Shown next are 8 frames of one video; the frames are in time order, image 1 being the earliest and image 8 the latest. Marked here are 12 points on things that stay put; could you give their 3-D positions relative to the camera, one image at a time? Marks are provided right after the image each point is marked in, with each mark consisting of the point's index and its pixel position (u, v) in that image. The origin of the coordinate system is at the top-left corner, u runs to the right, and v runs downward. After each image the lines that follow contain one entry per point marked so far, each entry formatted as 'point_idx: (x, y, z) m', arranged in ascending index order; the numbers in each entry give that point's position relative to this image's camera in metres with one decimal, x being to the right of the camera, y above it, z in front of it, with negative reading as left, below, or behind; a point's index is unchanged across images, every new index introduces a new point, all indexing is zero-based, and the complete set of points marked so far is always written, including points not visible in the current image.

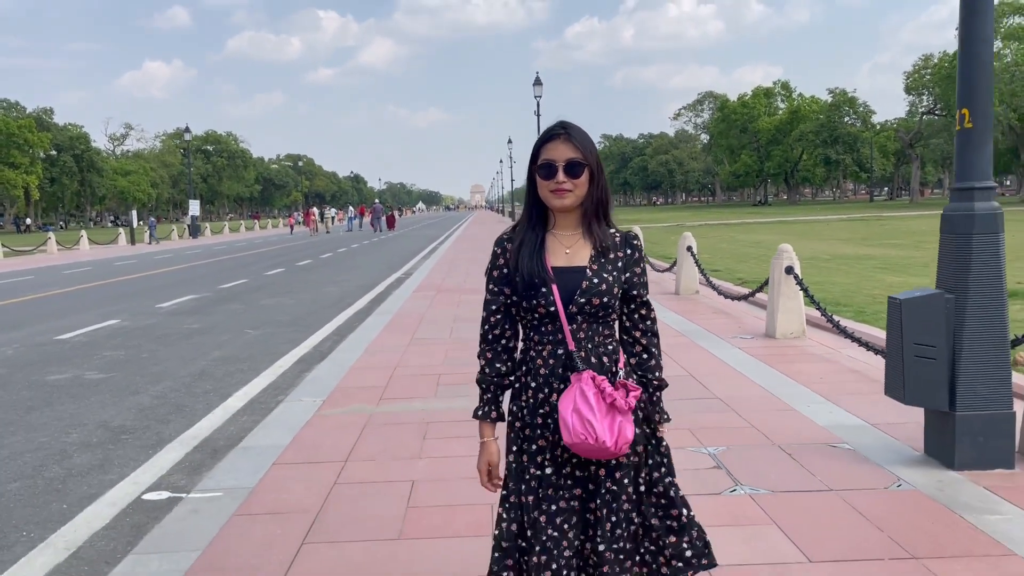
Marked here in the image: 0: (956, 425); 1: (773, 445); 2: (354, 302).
0: (+2.4, -0.7, +4.7) m
1: (+1.6, -1.0, +5.3) m
2: (-2.6, -0.2, +13.9) m
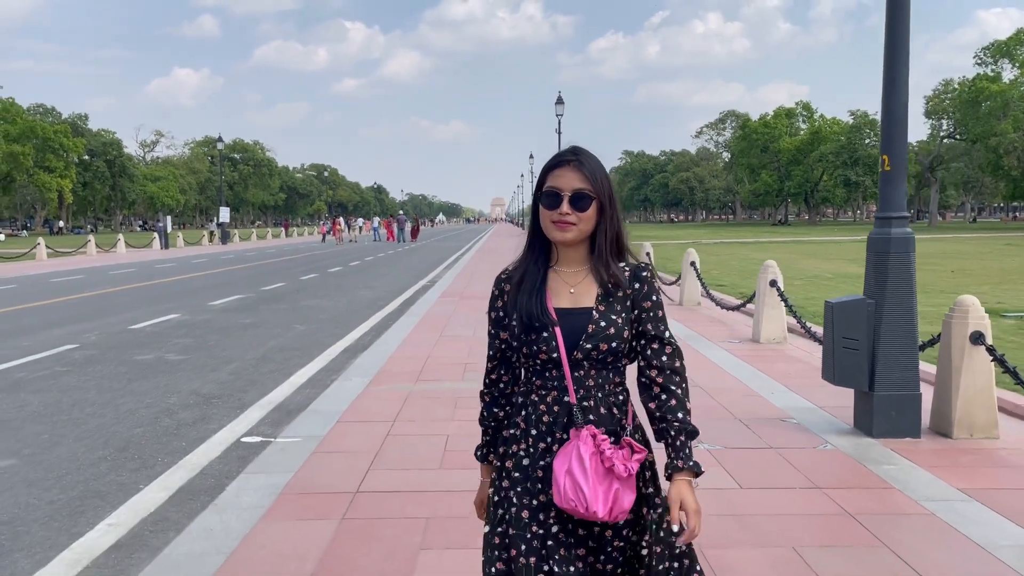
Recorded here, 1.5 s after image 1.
0: (+2.5, -0.8, +6.0) m
1: (+1.7, -1.0, +6.6) m
2: (-2.3, -0.3, +15.3) m
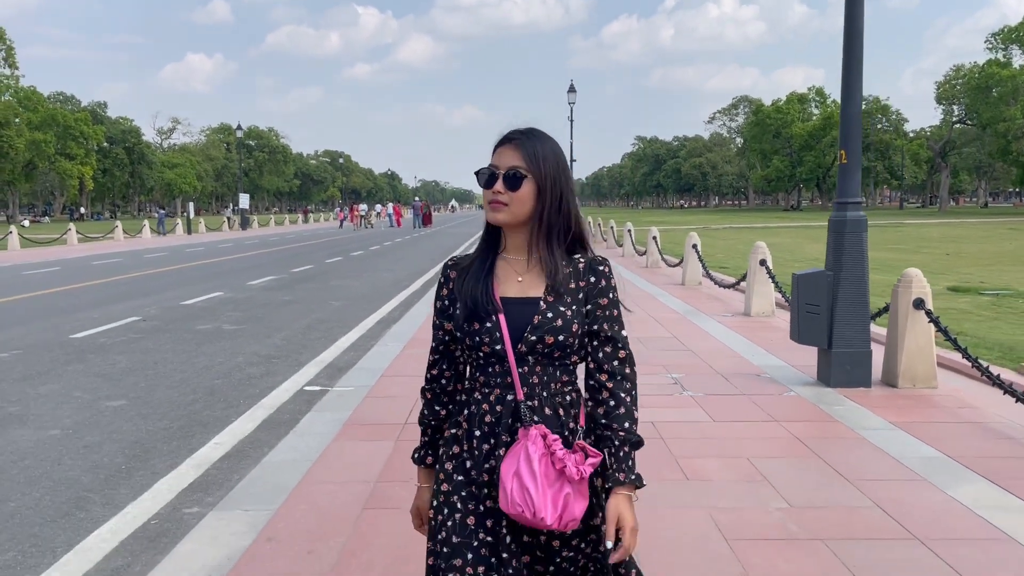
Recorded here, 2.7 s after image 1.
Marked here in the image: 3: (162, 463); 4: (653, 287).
0: (+2.7, -0.6, +7.1) m
1: (+1.8, -0.8, +7.7) m
2: (-2.0, +0.1, +16.6) m
3: (-2.1, -1.1, +5.2) m
4: (+2.7, 0.0, +15.8) m
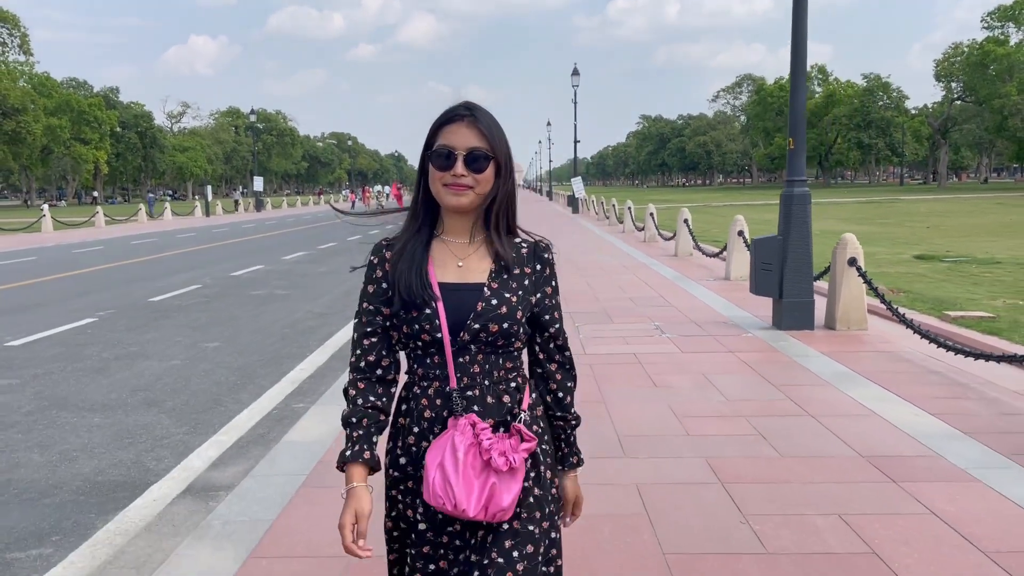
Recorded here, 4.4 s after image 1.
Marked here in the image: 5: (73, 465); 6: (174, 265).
0: (+2.8, -0.2, +8.8) m
1: (+2.0, -0.4, +9.5) m
2: (-1.8, +0.6, +18.3) m
3: (-2.0, -0.8, +7.0) m
4: (+2.9, +0.6, +17.5) m
5: (-2.5, -1.0, +4.9) m
6: (-6.8, +0.5, +17.2) m
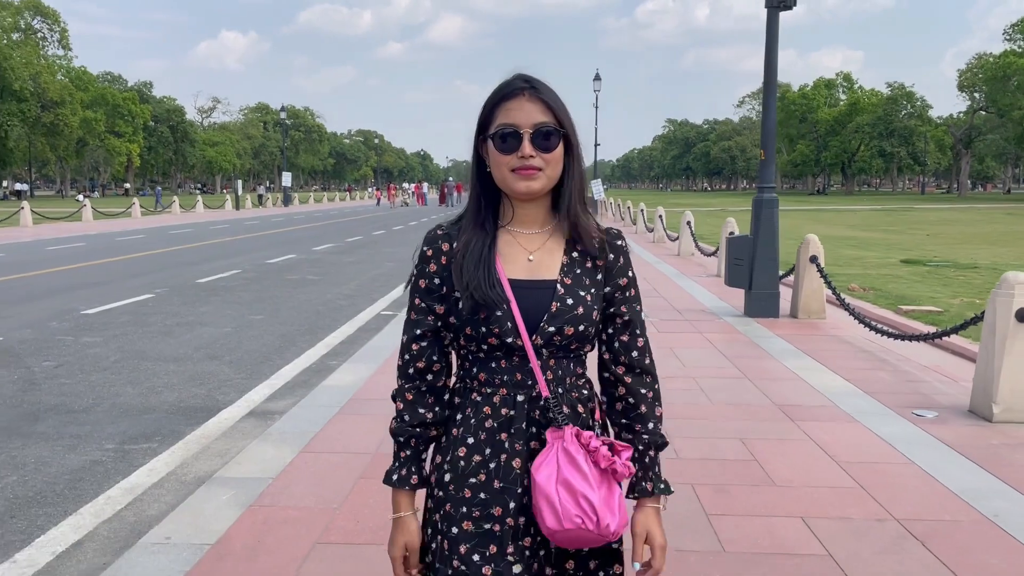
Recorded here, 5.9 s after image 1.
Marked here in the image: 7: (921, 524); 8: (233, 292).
0: (+2.8, -0.1, +10.1) m
1: (+2.0, -0.3, +10.7) m
2: (-1.5, +0.8, +19.7) m
3: (-2.0, -0.5, +8.4) m
4: (+3.2, +0.7, +18.8) m
5: (-2.6, -0.8, +6.4) m
6: (-6.5, +0.8, +18.7) m
7: (+1.9, -1.1, +3.9) m
8: (-3.9, -0.1, +11.8) m
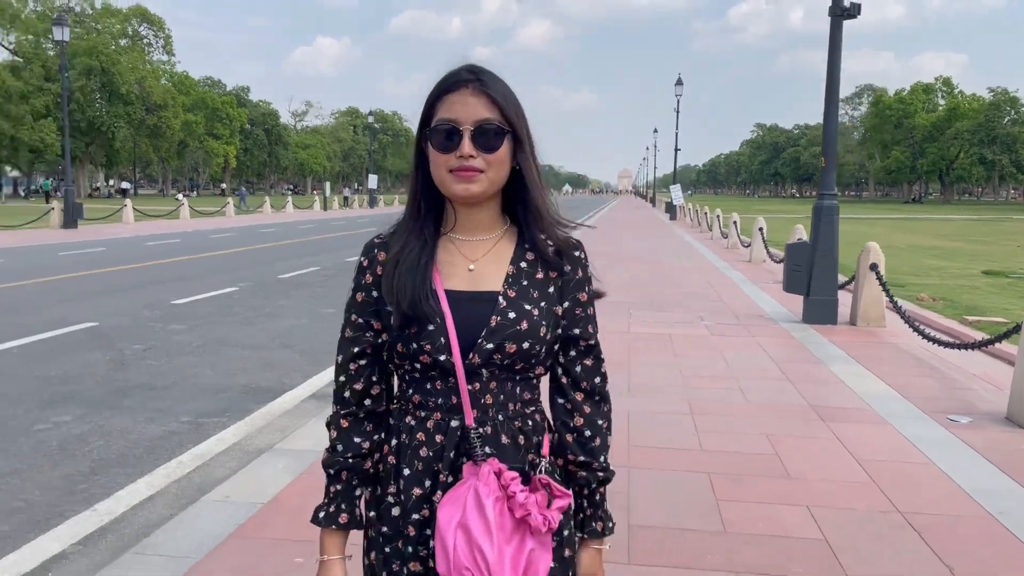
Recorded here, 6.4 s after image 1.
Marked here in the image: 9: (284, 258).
0: (+3.5, -0.2, +10.2) m
1: (+2.8, -0.3, +10.9) m
2: (+0.2, +0.8, +20.1) m
3: (-1.5, -0.5, +8.9) m
4: (+4.7, +0.5, +18.8) m
5: (-2.3, -0.7, +6.9) m
6: (-4.9, +0.9, +19.6) m
7: (+2.0, -1.1, +4.1) m
8: (-3.0, 0.0, +12.5) m
9: (-4.8, +0.6, +17.4) m
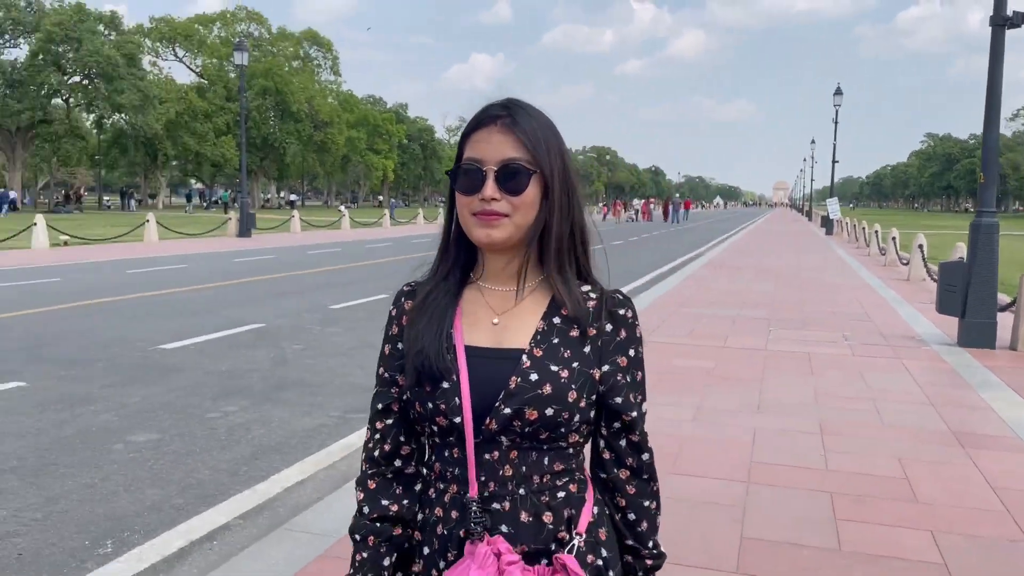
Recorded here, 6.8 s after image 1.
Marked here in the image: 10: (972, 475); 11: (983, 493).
0: (+5.1, -0.4, +9.7) m
1: (+4.5, -0.6, +10.5) m
2: (+3.5, +0.5, +20.0) m
3: (0.0, -0.6, +9.2) m
4: (+7.8, +0.1, +18.0) m
5: (-1.2, -0.8, +7.5) m
6: (-1.6, +0.6, +20.4) m
7: (+2.5, -1.2, +3.9) m
8: (-0.9, -0.1, +13.0) m
9: (-1.8, +0.4, +18.2) m
10: (+2.7, -1.1, +5.0) m
11: (+2.6, -1.1, +4.7) m
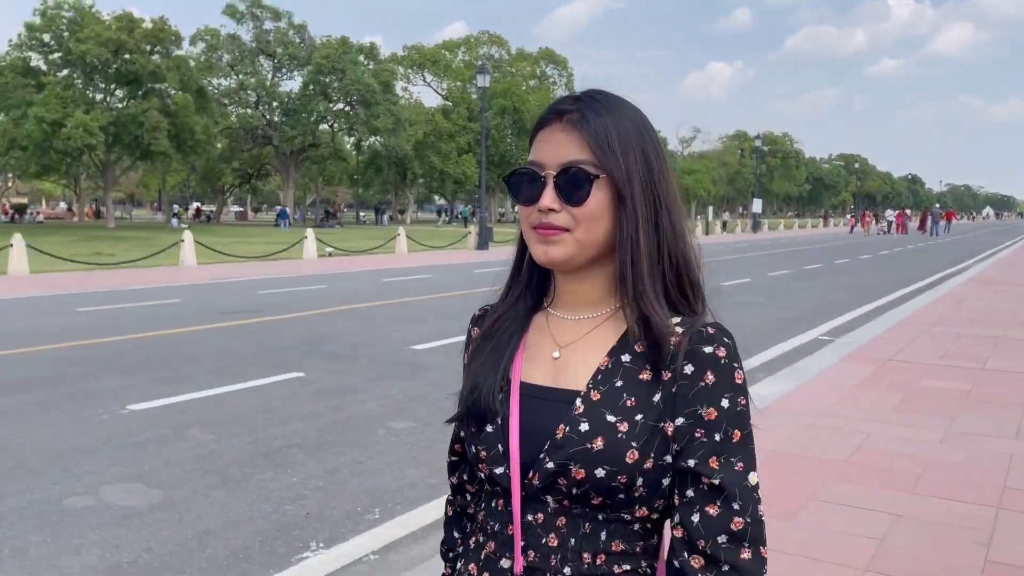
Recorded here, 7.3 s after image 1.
0: (+7.5, -0.6, +8.2) m
1: (+7.2, -0.8, +9.2) m
2: (+8.8, +0.1, +18.7) m
3: (+2.5, -0.7, +9.2) m
4: (+12.3, -0.3, +15.6) m
5: (+0.9, -0.9, +7.8) m
6: (+3.9, +0.3, +20.4) m
7: (+3.5, -1.3, +3.4) m
8: (+2.6, -0.3, +13.1) m
9: (+3.2, +0.1, +18.3) m
10: (+4.0, -1.2, +4.4) m
11: (+3.8, -1.2, +4.1) m
